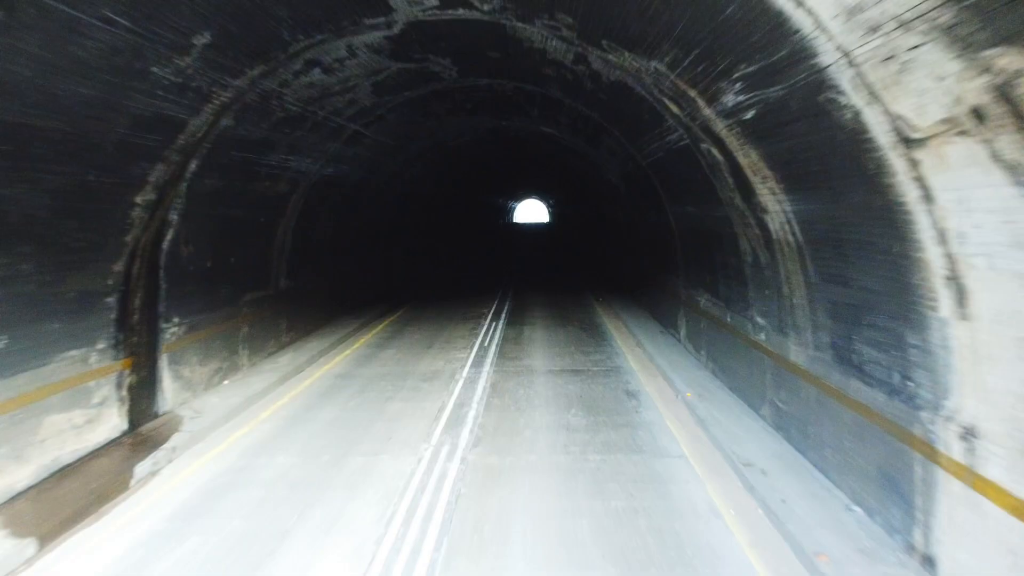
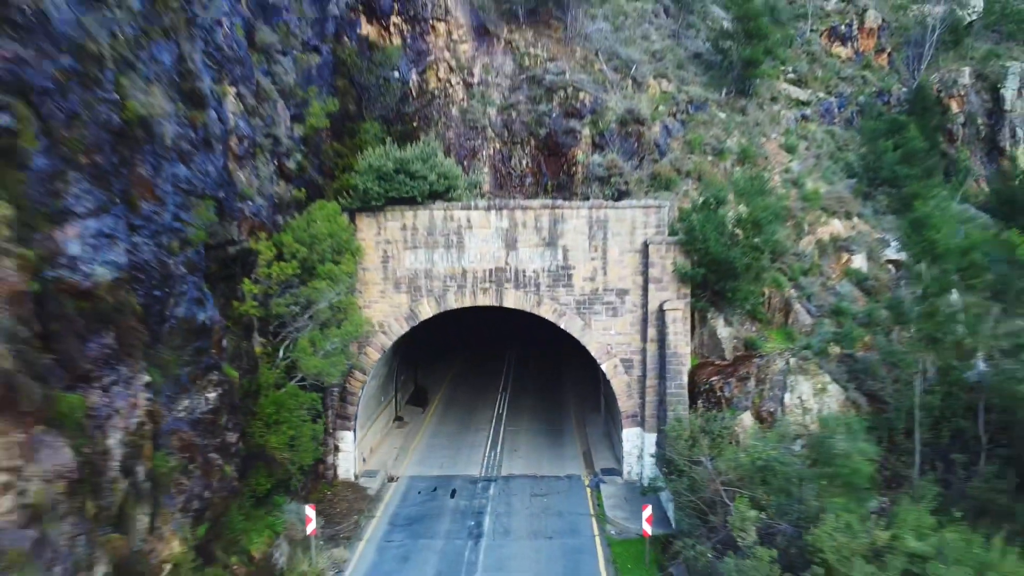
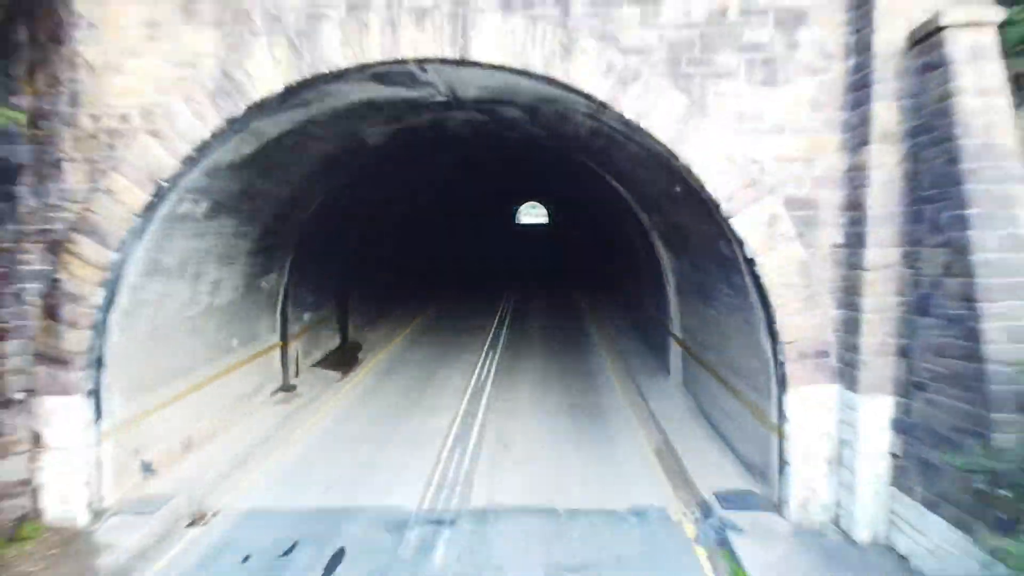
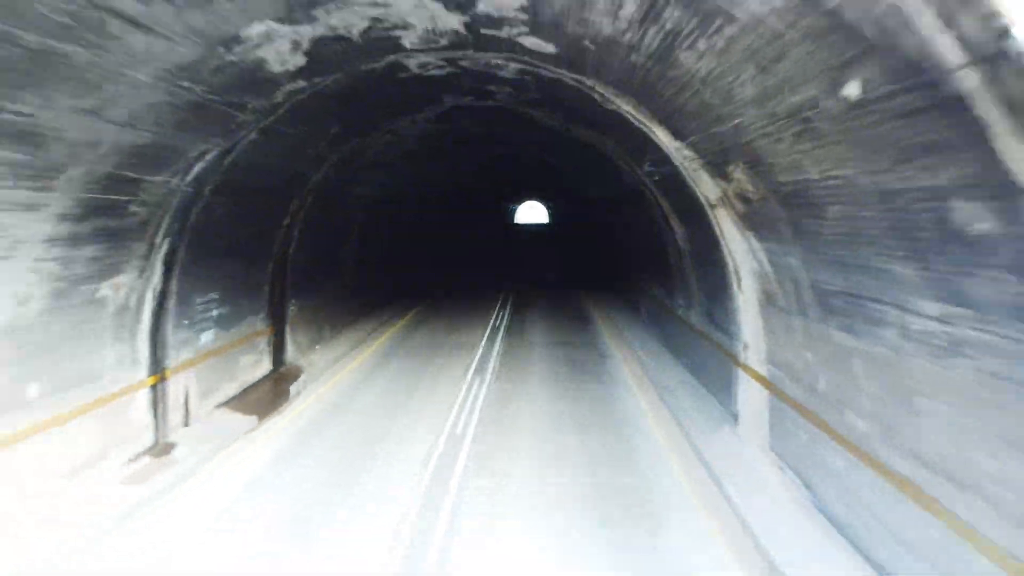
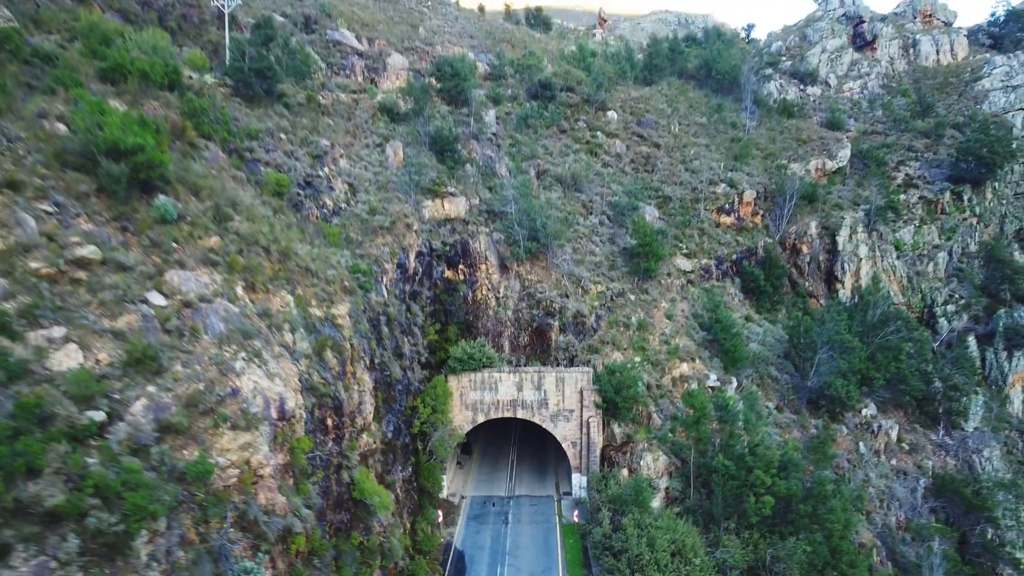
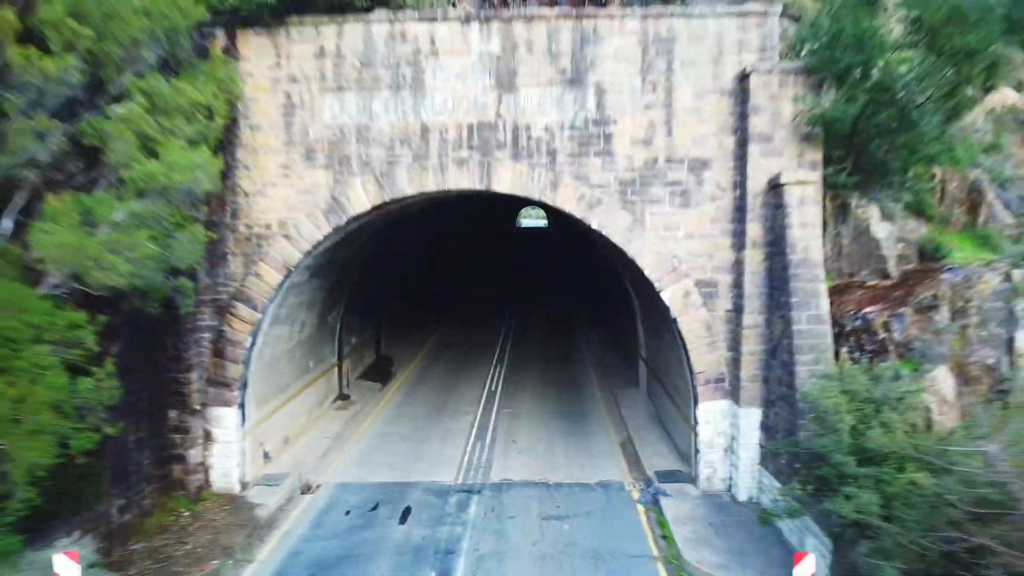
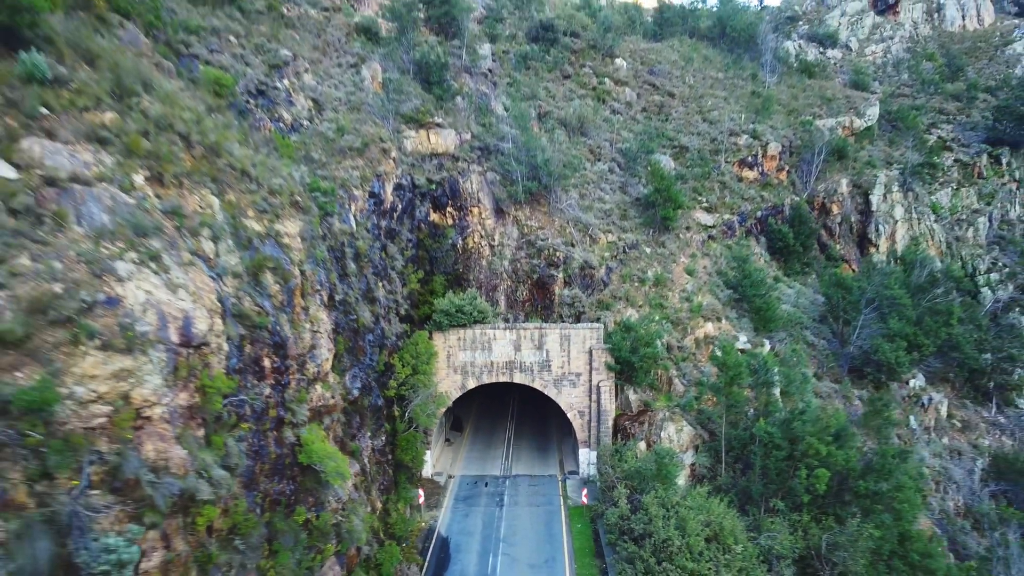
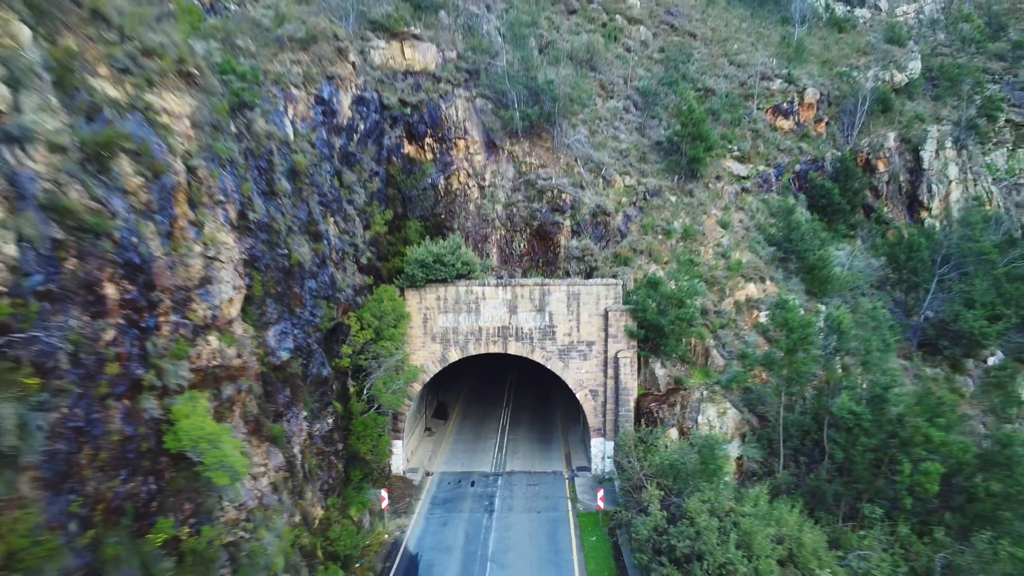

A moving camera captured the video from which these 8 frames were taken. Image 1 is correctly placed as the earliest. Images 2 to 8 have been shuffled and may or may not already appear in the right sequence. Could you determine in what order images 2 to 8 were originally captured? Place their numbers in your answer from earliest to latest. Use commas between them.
4, 3, 6, 2, 8, 7, 5
